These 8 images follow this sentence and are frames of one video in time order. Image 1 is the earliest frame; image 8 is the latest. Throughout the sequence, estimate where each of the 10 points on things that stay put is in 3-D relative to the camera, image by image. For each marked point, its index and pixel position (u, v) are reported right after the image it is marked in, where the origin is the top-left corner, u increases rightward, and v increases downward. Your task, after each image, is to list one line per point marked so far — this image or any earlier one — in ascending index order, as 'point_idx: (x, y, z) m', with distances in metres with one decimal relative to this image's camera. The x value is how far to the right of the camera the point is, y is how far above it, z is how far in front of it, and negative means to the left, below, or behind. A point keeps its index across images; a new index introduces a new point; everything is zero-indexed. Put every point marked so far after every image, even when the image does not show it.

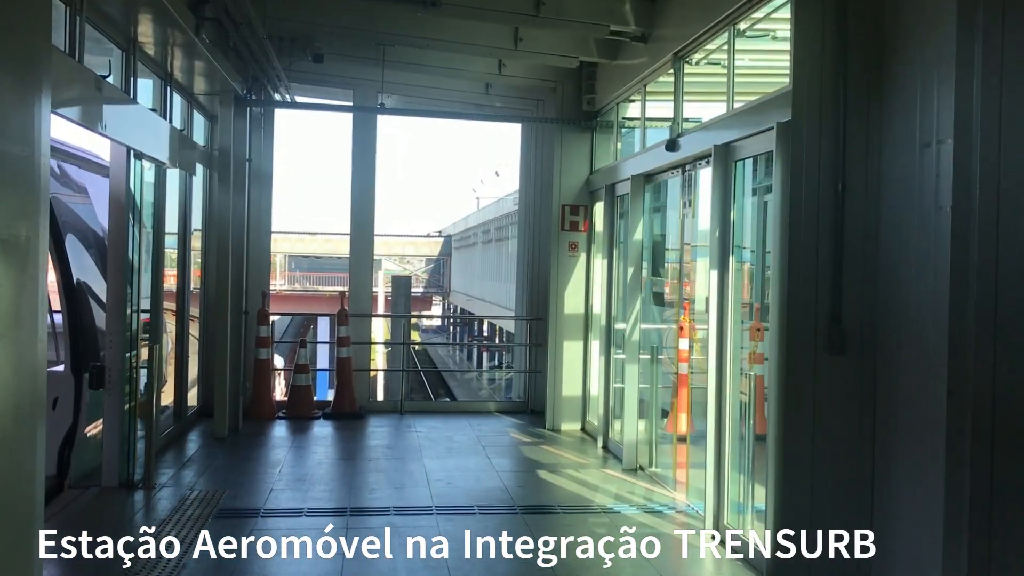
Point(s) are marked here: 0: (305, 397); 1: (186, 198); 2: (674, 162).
0: (-1.4, -0.7, +6.7) m
1: (-2.0, +0.6, +6.3) m
2: (+0.8, +0.6, +4.9) m
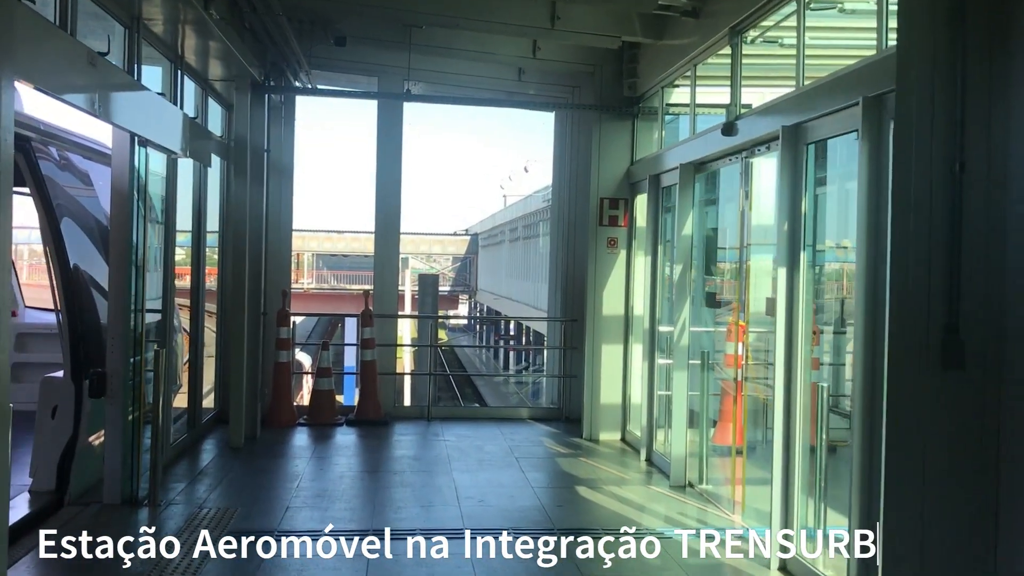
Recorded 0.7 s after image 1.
0: (-1.2, -0.7, +6.4) m
1: (-1.8, +0.6, +5.9) m
2: (+0.9, +0.6, +4.5) m
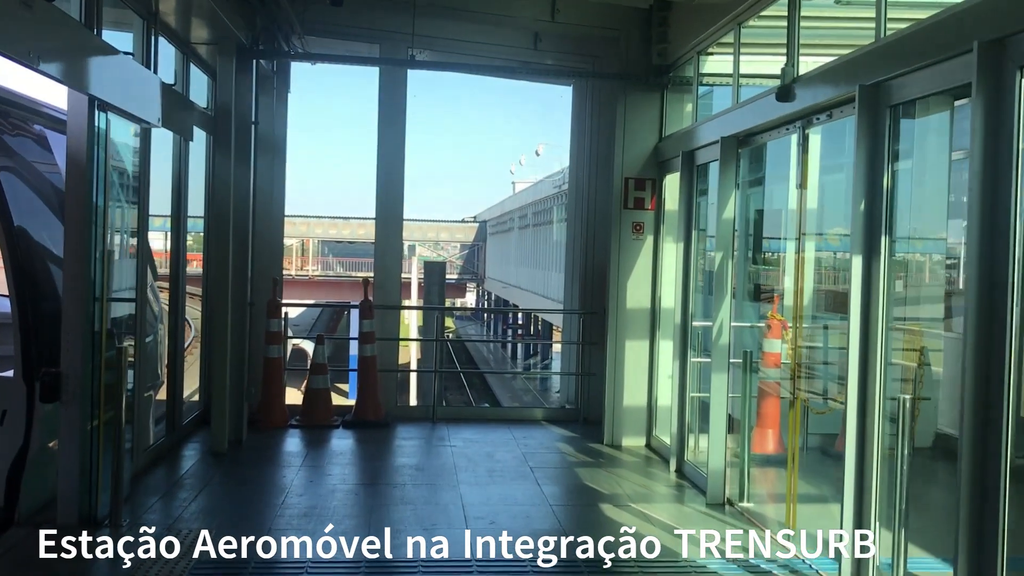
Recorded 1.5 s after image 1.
0: (-1.1, -0.7, +5.8) m
1: (-1.7, +0.6, +5.3) m
2: (+1.0, +0.6, +3.9) m
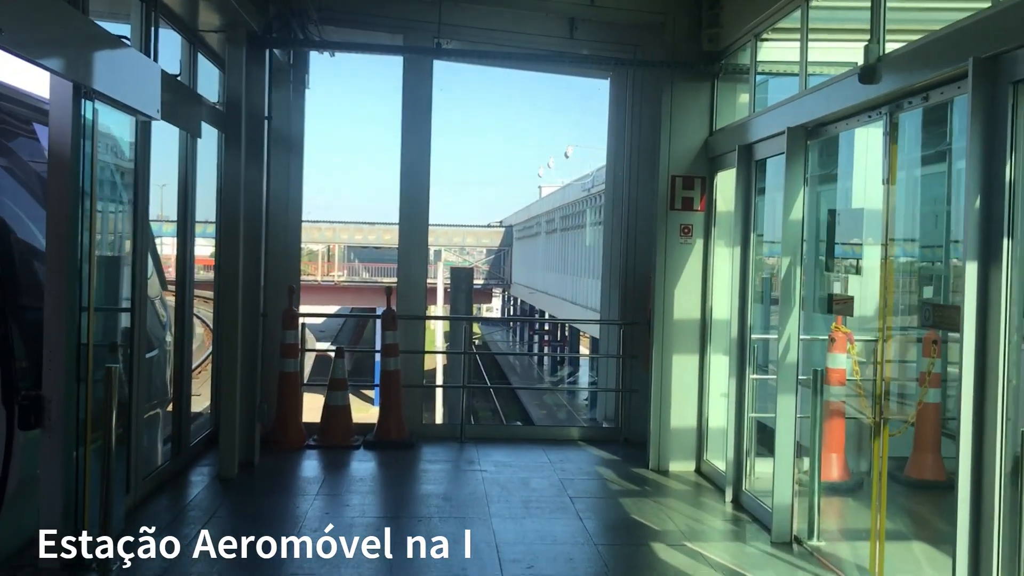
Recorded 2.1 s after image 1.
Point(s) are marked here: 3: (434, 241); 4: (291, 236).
0: (-0.9, -0.7, +5.3) m
1: (-1.6, +0.6, +4.9) m
2: (+1.1, +0.6, +3.4) m
3: (-0.4, +0.3, +5.6) m
4: (-1.2, +0.3, +5.5) m
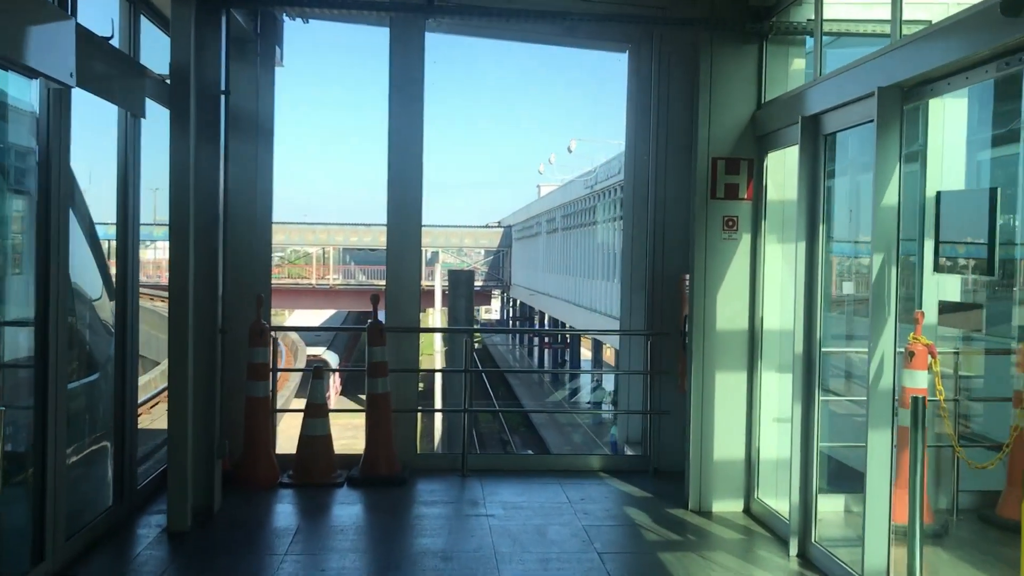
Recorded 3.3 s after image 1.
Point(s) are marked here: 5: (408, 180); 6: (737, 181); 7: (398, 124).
0: (-0.9, -0.7, +4.5) m
1: (-1.5, +0.5, +4.1) m
2: (+1.2, +0.6, +2.5) m
3: (-0.4, +0.2, +4.8) m
4: (-1.2, +0.2, +4.7) m
5: (-0.5, +0.5, +4.7) m
6: (+0.9, +0.4, +4.1) m
7: (-0.5, +0.8, +4.7) m
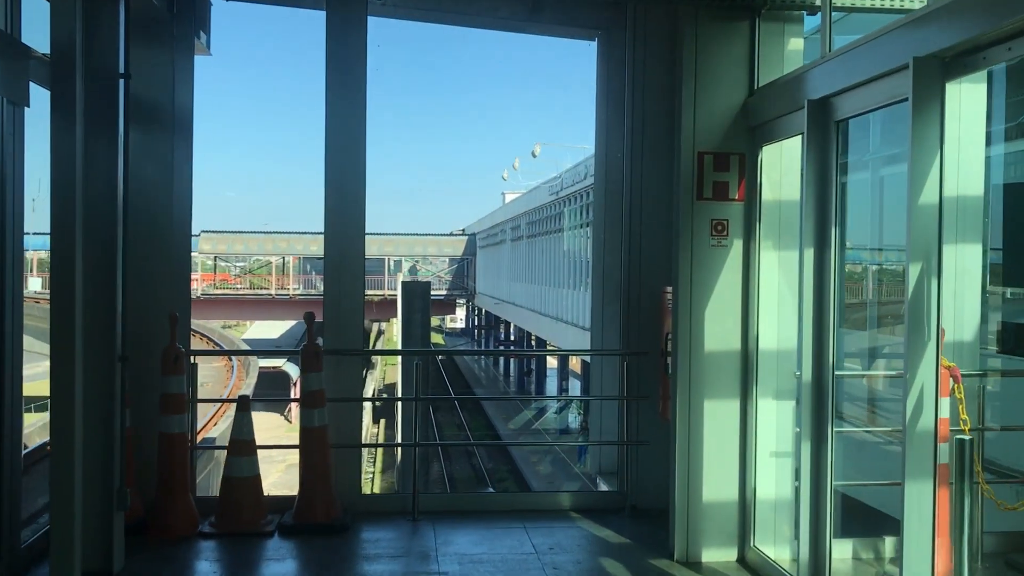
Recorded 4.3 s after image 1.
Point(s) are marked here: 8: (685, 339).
0: (-1.0, -0.8, +3.9) m
1: (-1.7, +0.5, +3.4) m
2: (+1.1, +0.6, +2.0) m
3: (-0.6, +0.2, +4.2) m
4: (-1.3, +0.2, +4.0) m
5: (-0.7, +0.4, +4.1) m
6: (+0.8, +0.4, +3.5) m
7: (-0.7, +0.7, +4.1) m
8: (+0.6, -0.2, +3.5) m
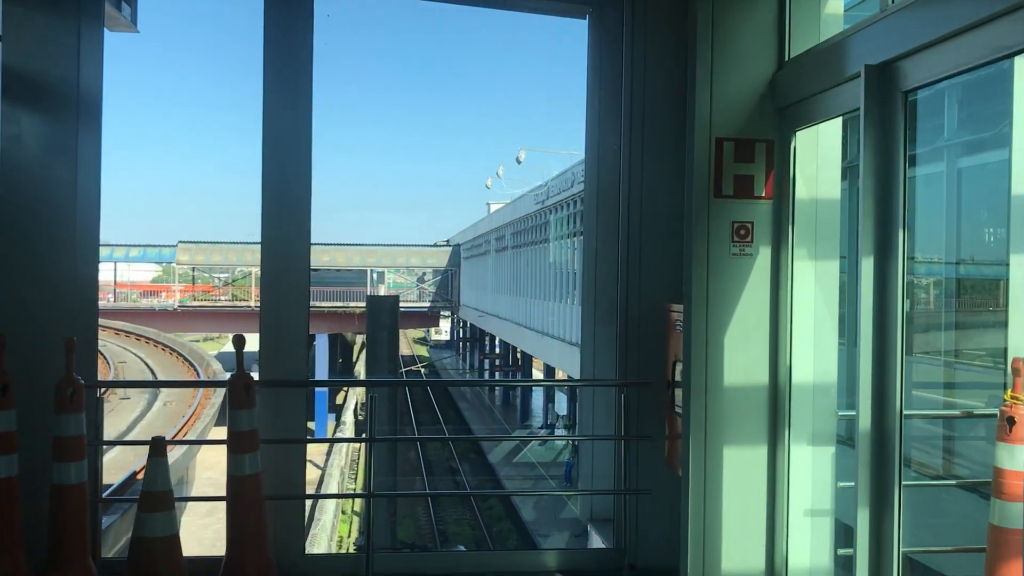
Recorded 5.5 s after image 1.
0: (-1.1, -0.9, +3.2) m
1: (-1.8, +0.4, +2.7) m
2: (+1.0, +0.5, +1.3) m
3: (-0.7, +0.1, +3.5) m
4: (-1.4, +0.1, +3.3) m
5: (-0.8, +0.4, +3.4) m
6: (+0.7, +0.3, +2.9) m
7: (-0.8, +0.6, +3.4) m
8: (+0.5, -0.2, +2.9) m
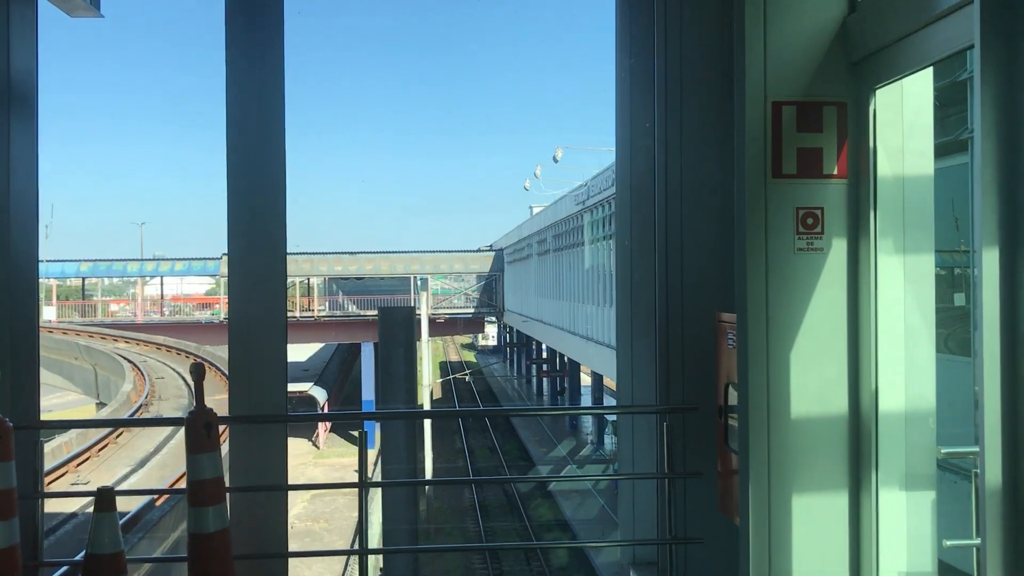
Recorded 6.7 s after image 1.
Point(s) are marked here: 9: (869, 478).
0: (-1.0, -0.9, +2.7) m
1: (-1.8, +0.4, +2.2) m
2: (+0.9, +0.5, +0.7) m
3: (-0.6, +0.1, +2.9) m
4: (-1.4, +0.1, +2.8) m
5: (-0.7, +0.3, +2.9) m
6: (+0.7, +0.3, +2.2) m
7: (-0.8, +0.6, +2.8) m
8: (+0.6, -0.2, +2.2) m
9: (+0.8, -0.4, +2.2) m
